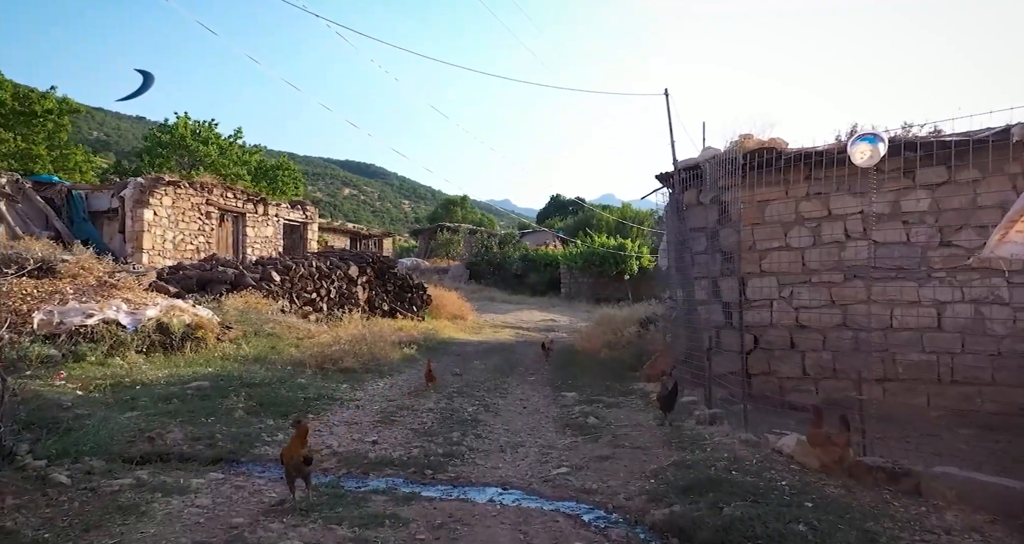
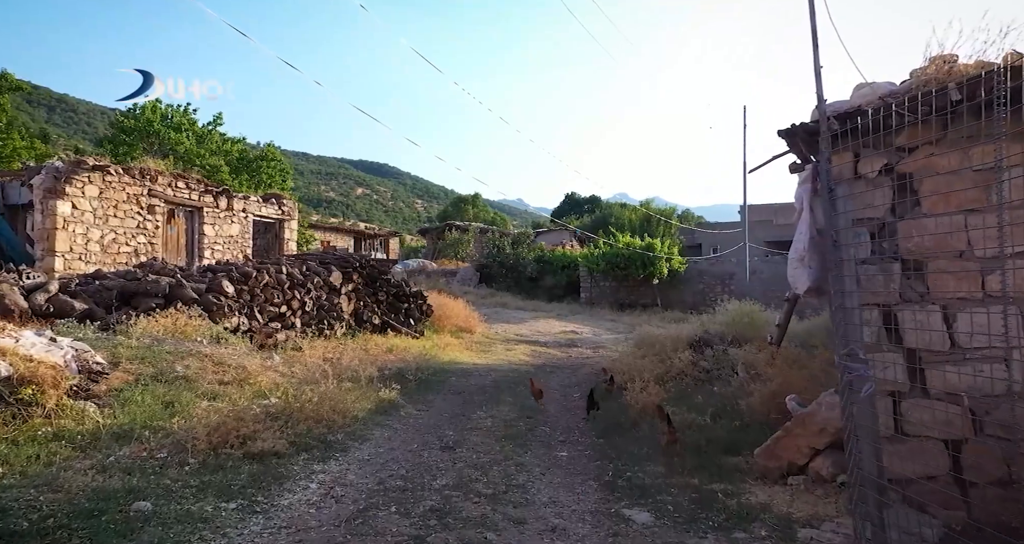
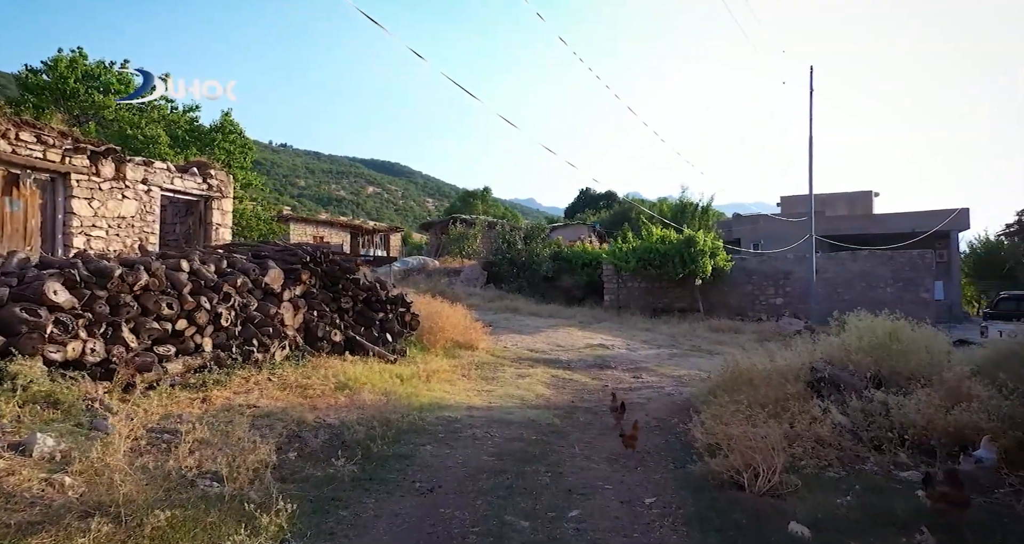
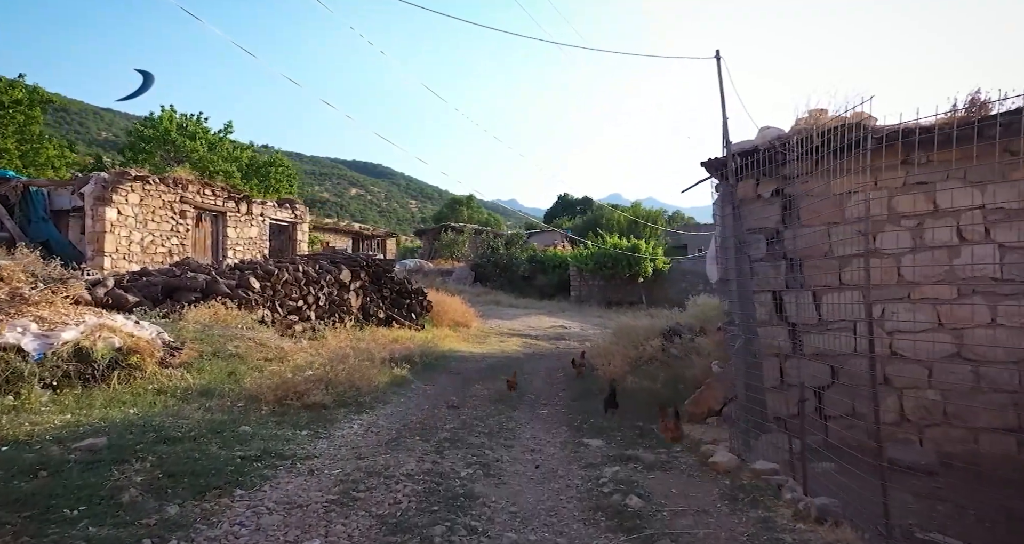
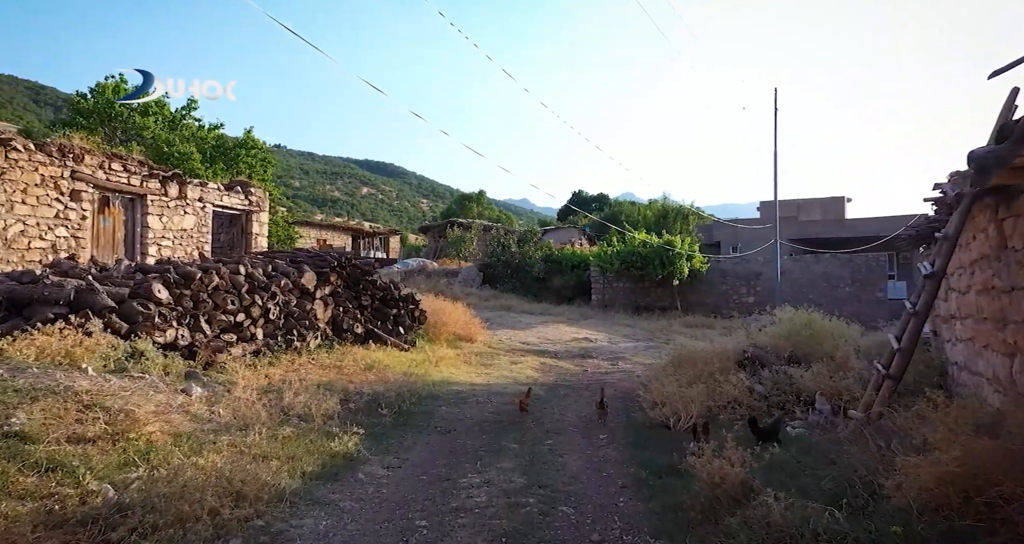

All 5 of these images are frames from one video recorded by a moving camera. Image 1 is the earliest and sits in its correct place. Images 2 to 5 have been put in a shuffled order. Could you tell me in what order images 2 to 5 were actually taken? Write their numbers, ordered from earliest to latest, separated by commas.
4, 2, 5, 3
